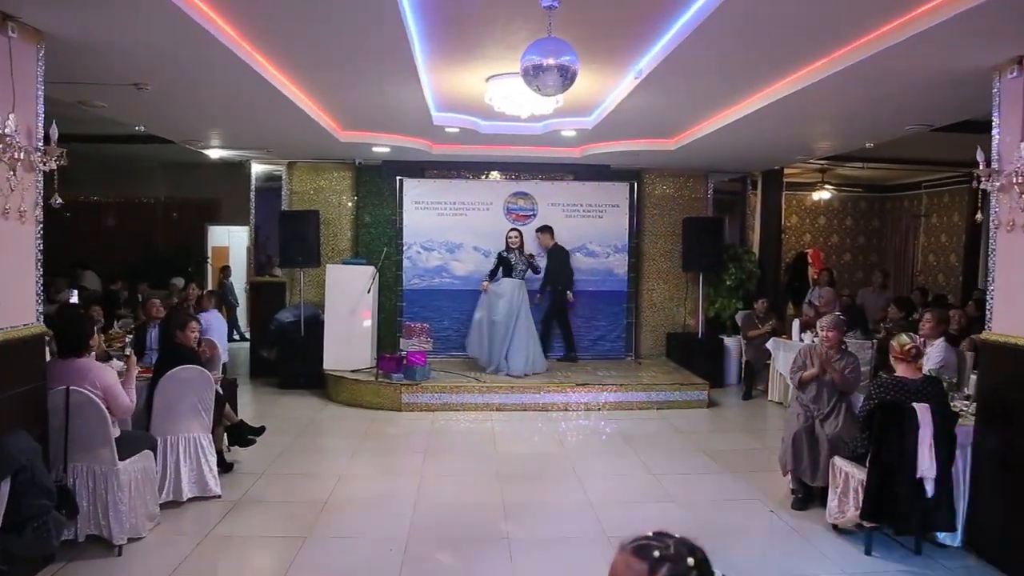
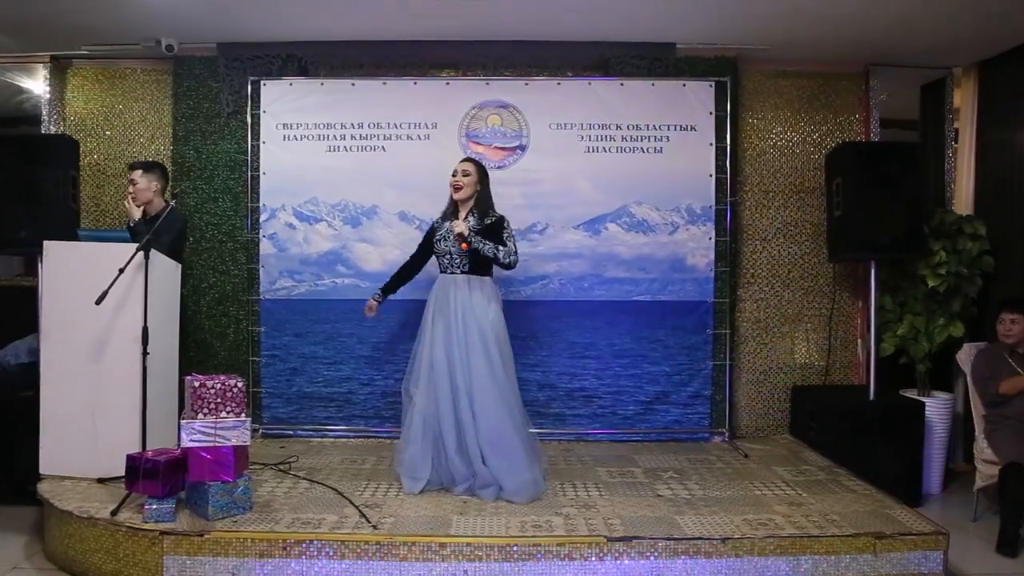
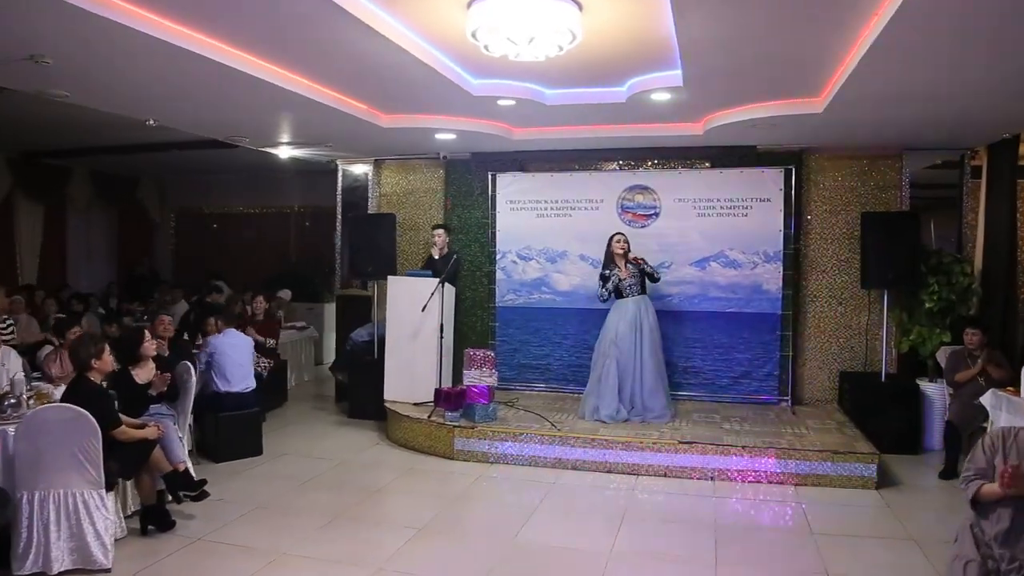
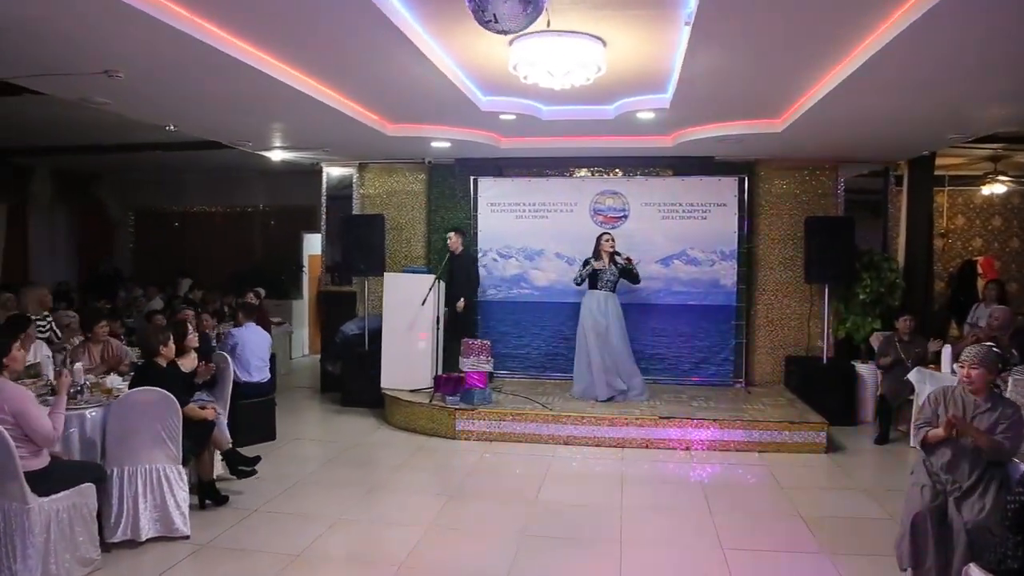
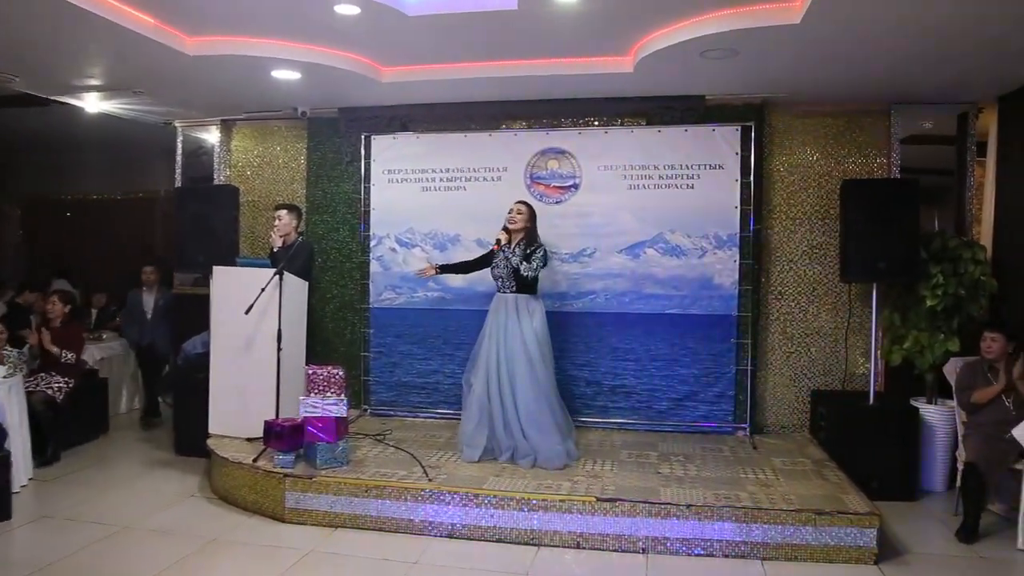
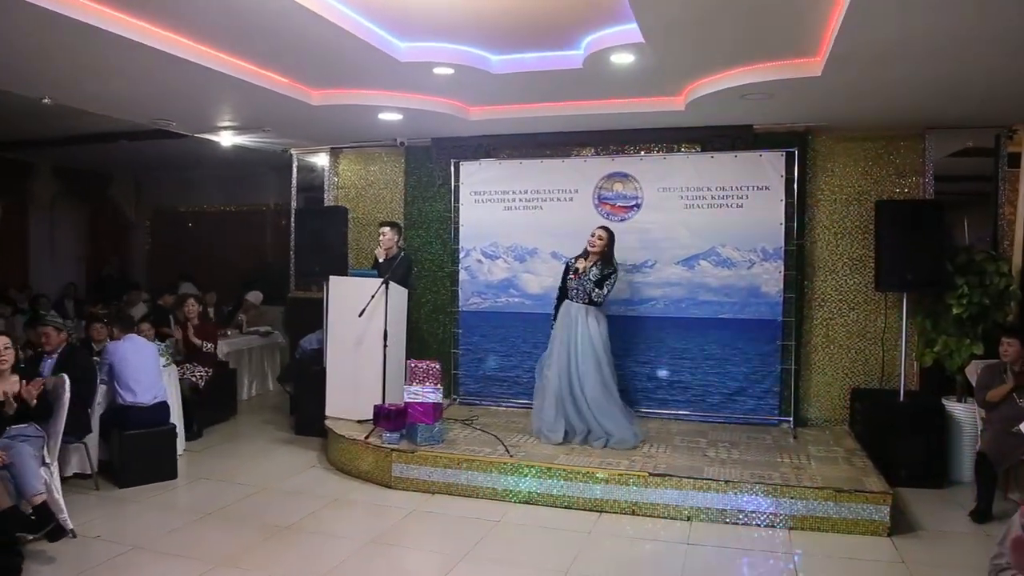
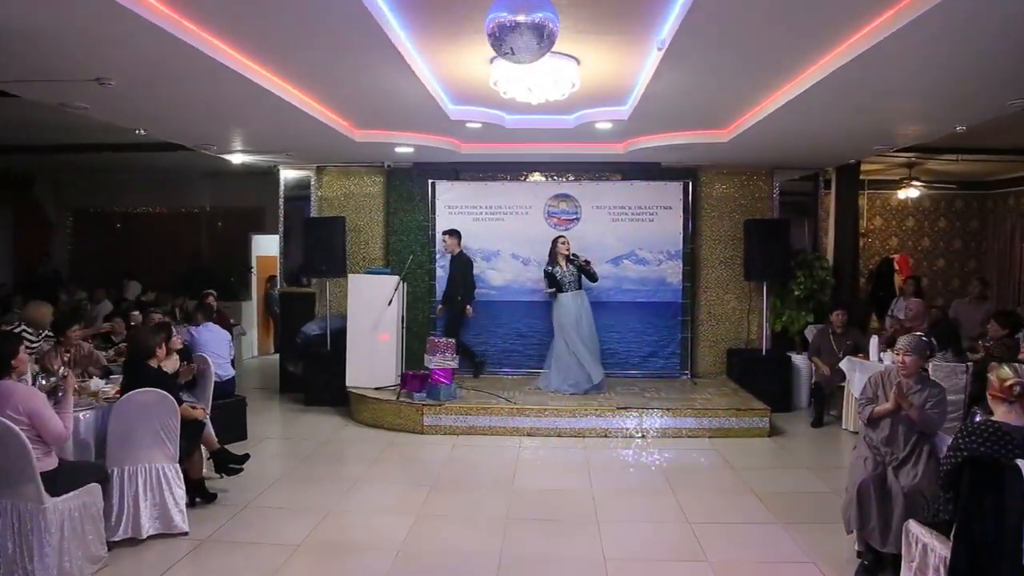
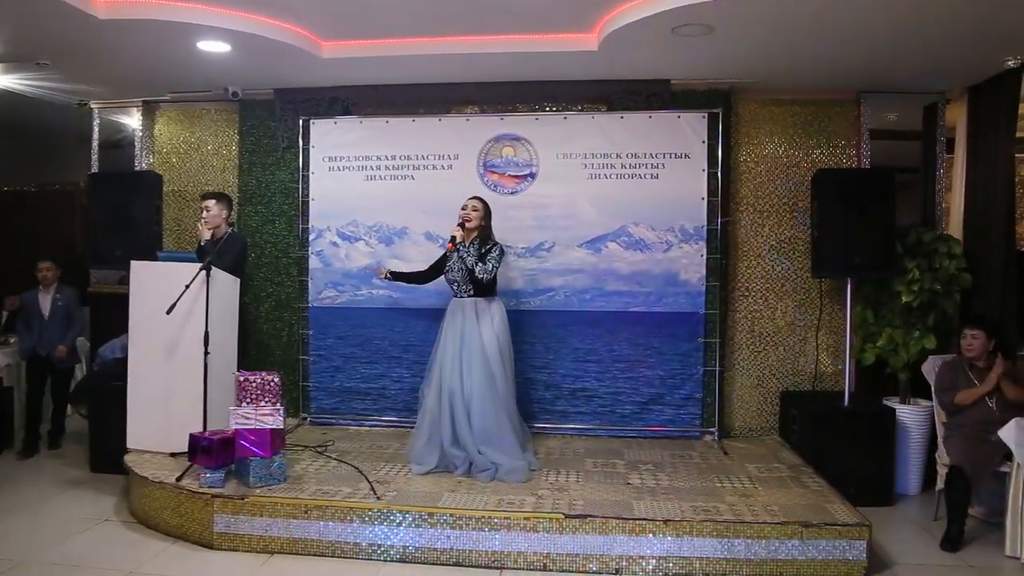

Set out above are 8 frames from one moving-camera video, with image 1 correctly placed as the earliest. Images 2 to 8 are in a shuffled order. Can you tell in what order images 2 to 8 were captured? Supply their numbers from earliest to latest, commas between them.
7, 4, 3, 6, 5, 8, 2
